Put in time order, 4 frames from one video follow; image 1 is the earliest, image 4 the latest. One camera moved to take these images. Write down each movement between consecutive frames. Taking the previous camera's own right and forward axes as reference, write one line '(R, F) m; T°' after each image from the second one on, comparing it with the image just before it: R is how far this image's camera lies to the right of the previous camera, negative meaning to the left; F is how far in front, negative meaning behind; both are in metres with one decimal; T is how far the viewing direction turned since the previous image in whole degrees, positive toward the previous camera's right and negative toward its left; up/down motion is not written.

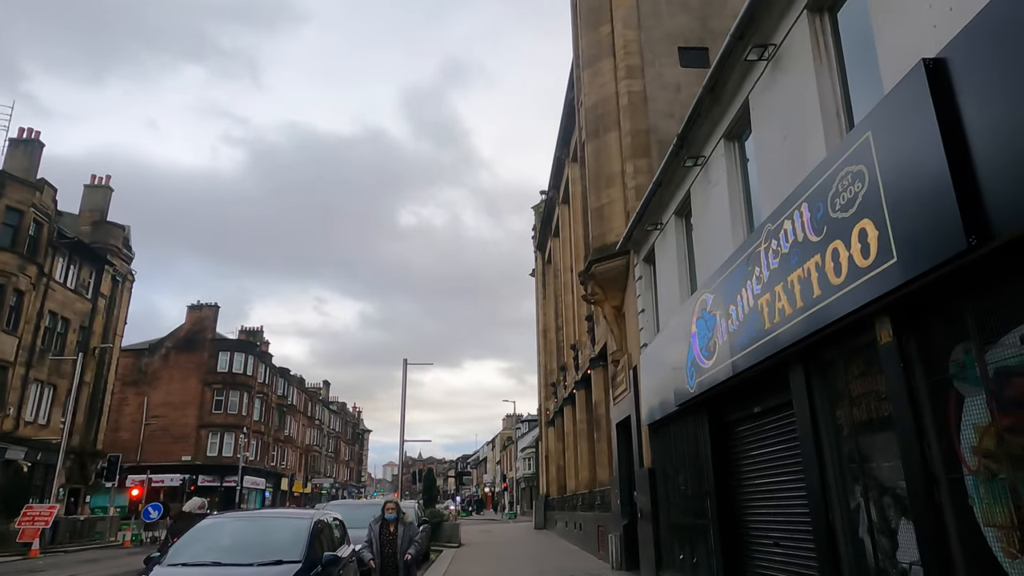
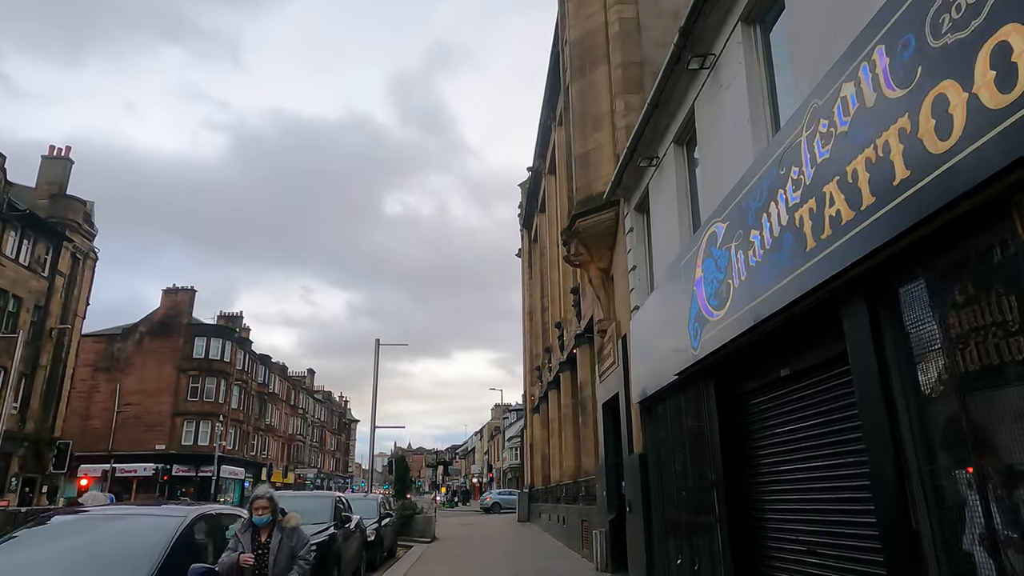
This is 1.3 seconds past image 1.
(+0.4, +2.1) m; +1°
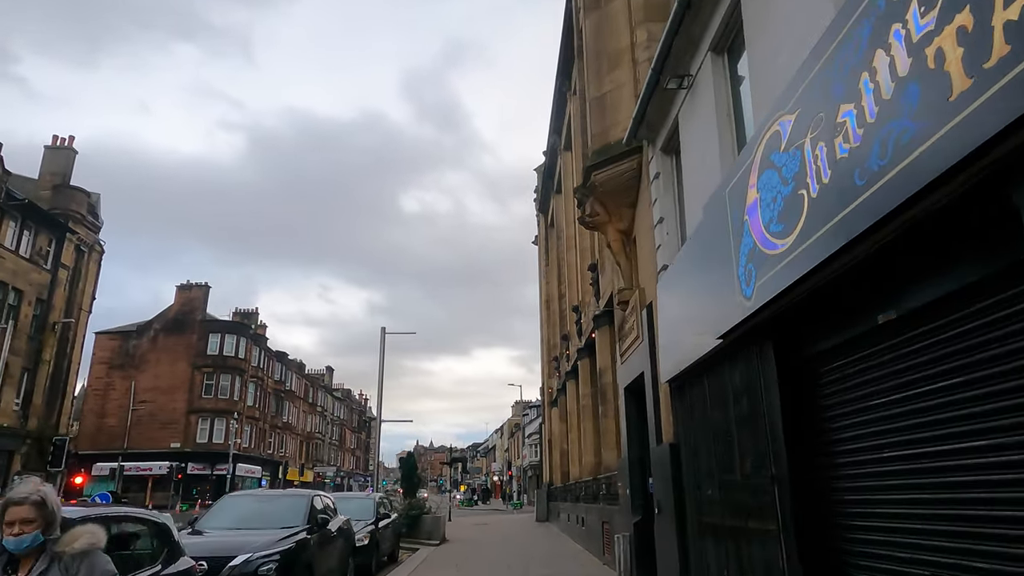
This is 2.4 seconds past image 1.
(+0.3, +1.8) m; -2°
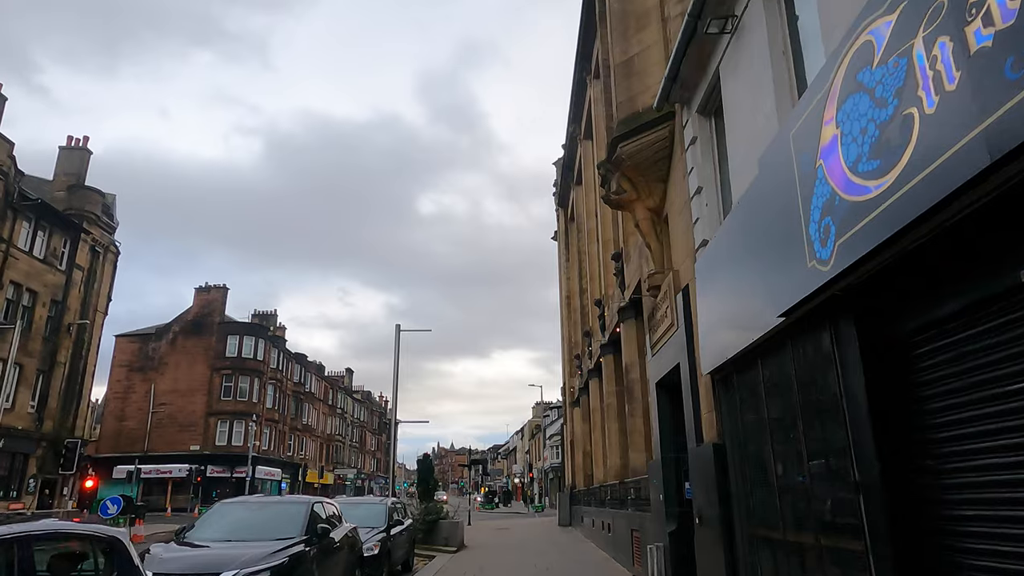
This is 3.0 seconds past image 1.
(0.0, +1.0) m; -2°
